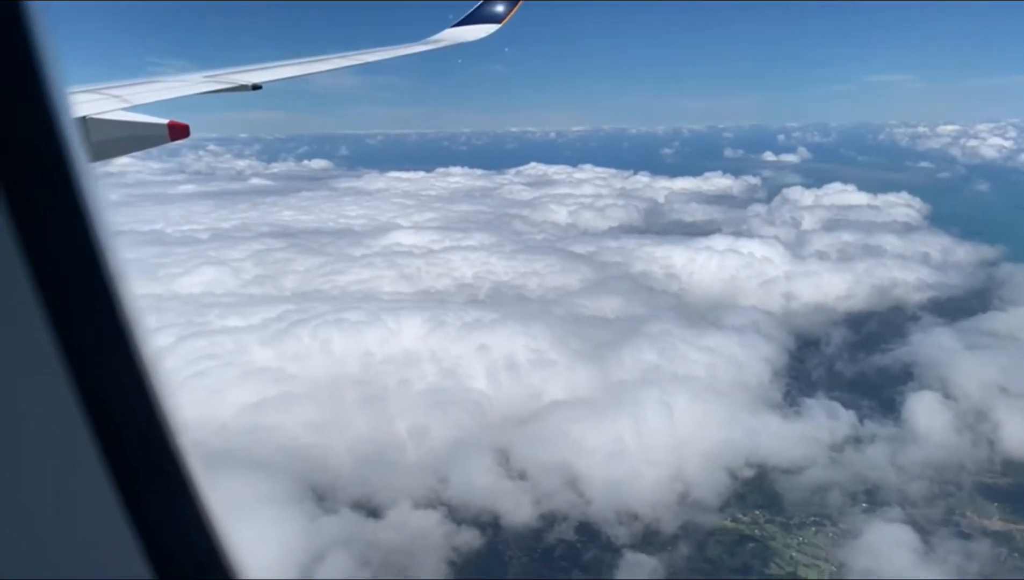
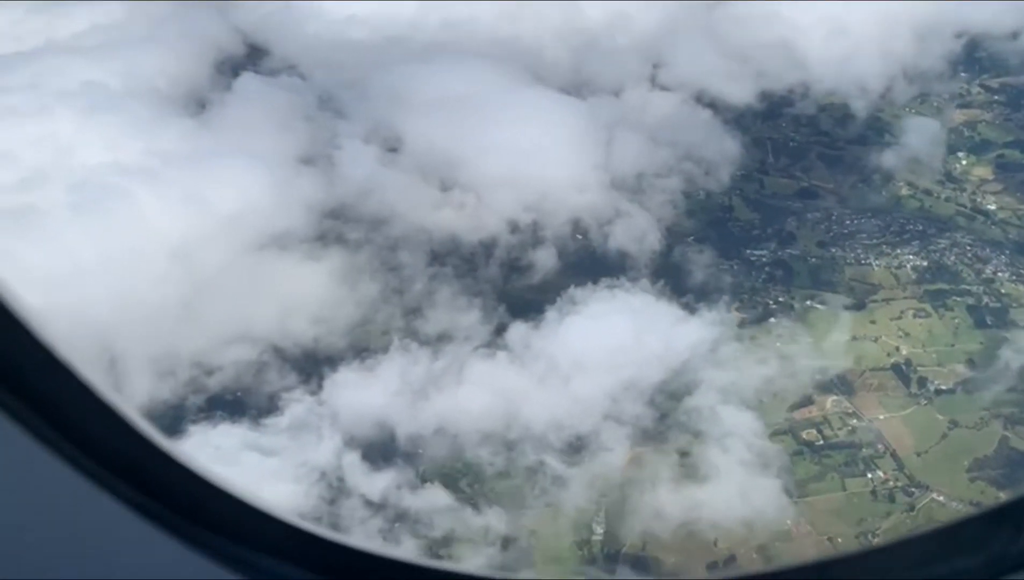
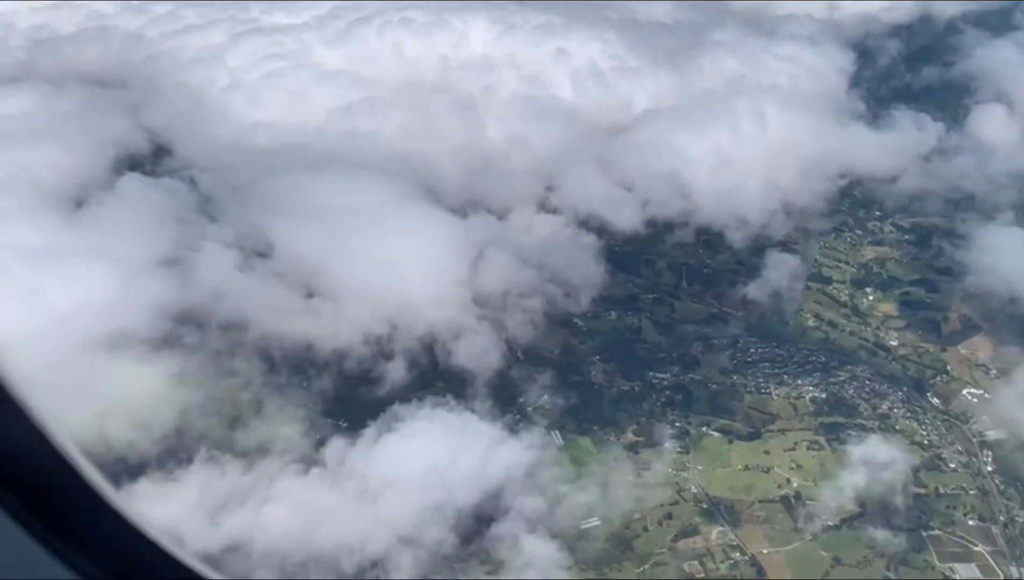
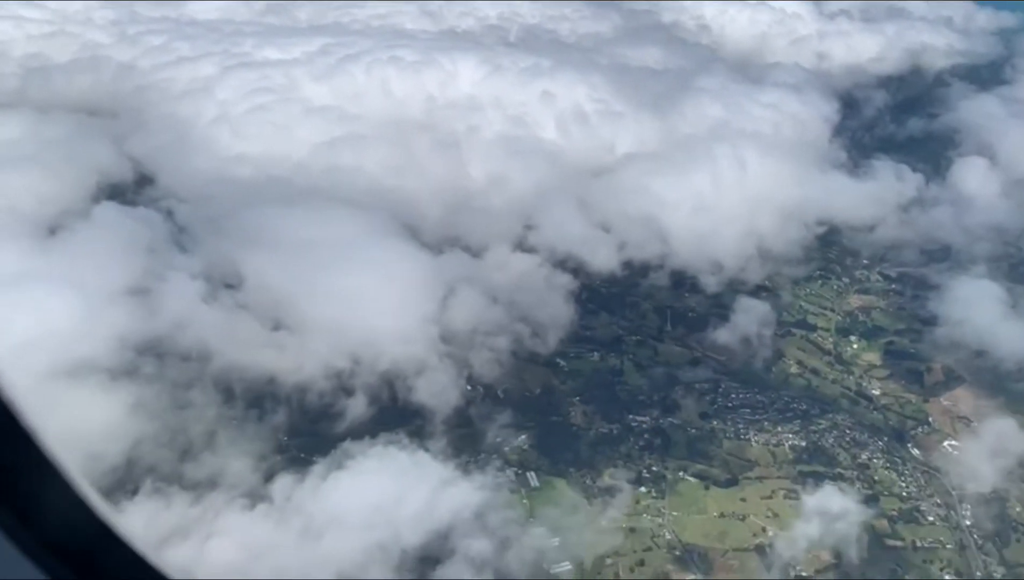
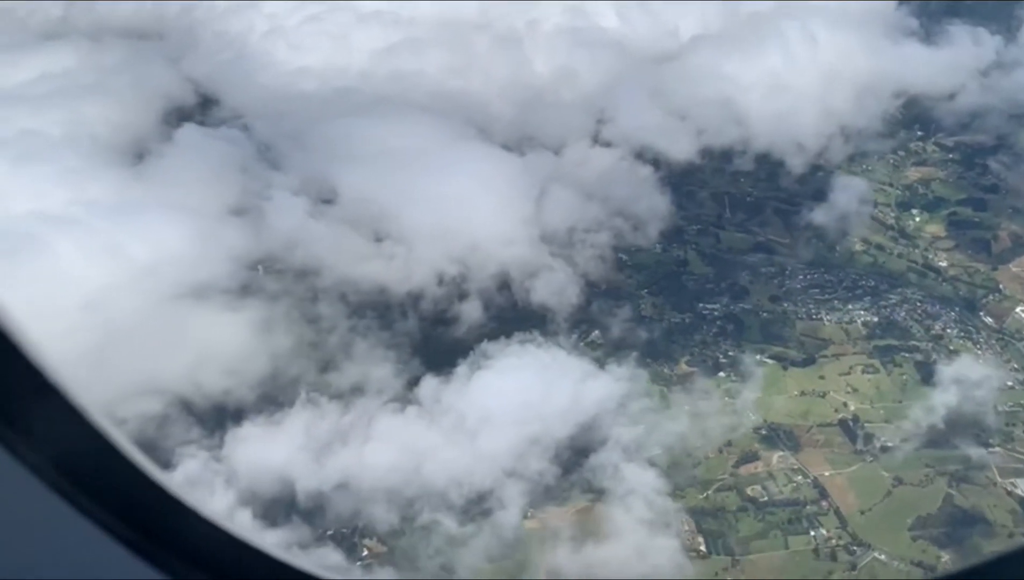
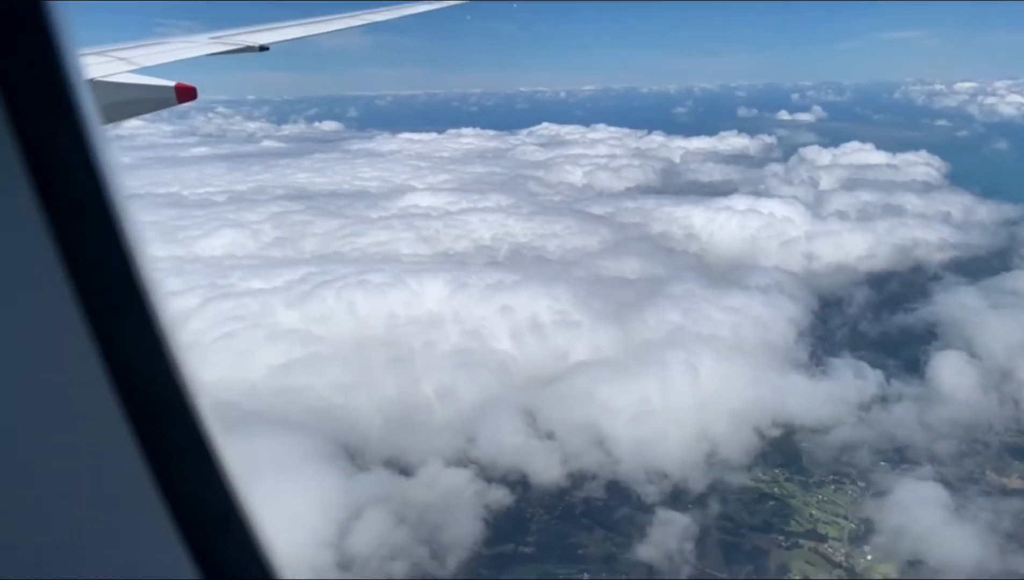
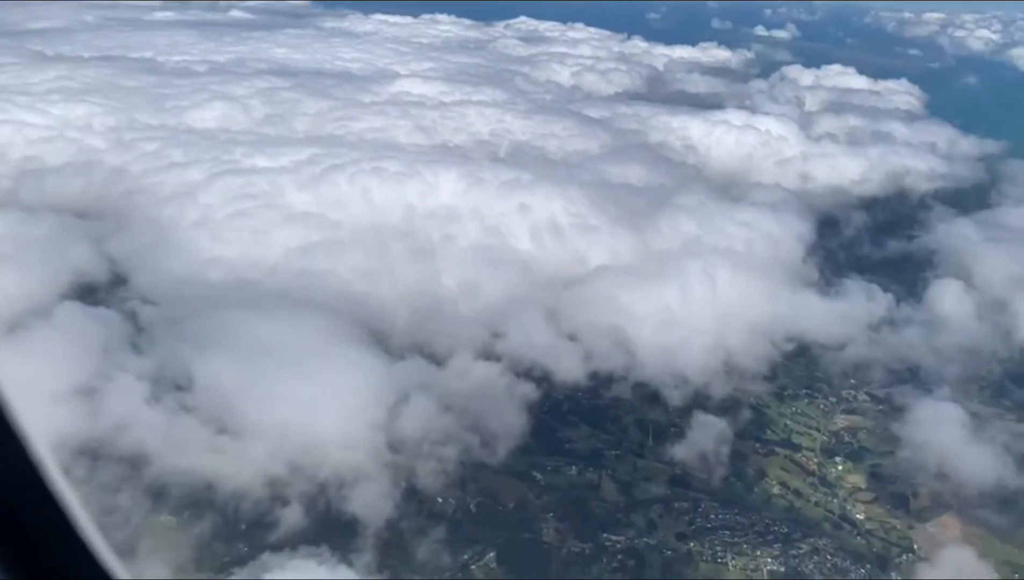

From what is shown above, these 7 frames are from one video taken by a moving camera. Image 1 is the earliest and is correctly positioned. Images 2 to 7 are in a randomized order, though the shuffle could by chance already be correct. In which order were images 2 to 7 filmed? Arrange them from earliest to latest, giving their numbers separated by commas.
6, 7, 4, 3, 5, 2
